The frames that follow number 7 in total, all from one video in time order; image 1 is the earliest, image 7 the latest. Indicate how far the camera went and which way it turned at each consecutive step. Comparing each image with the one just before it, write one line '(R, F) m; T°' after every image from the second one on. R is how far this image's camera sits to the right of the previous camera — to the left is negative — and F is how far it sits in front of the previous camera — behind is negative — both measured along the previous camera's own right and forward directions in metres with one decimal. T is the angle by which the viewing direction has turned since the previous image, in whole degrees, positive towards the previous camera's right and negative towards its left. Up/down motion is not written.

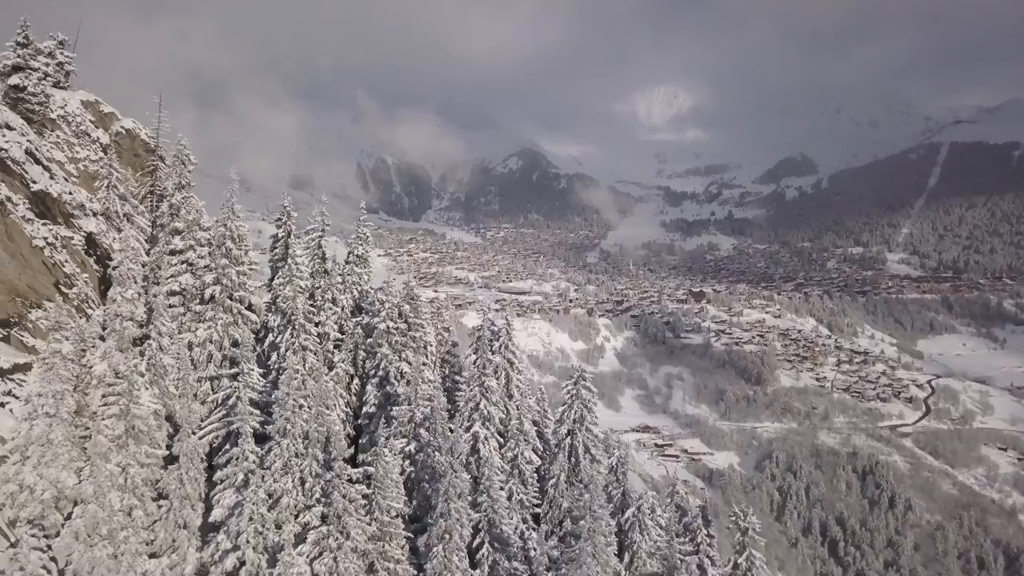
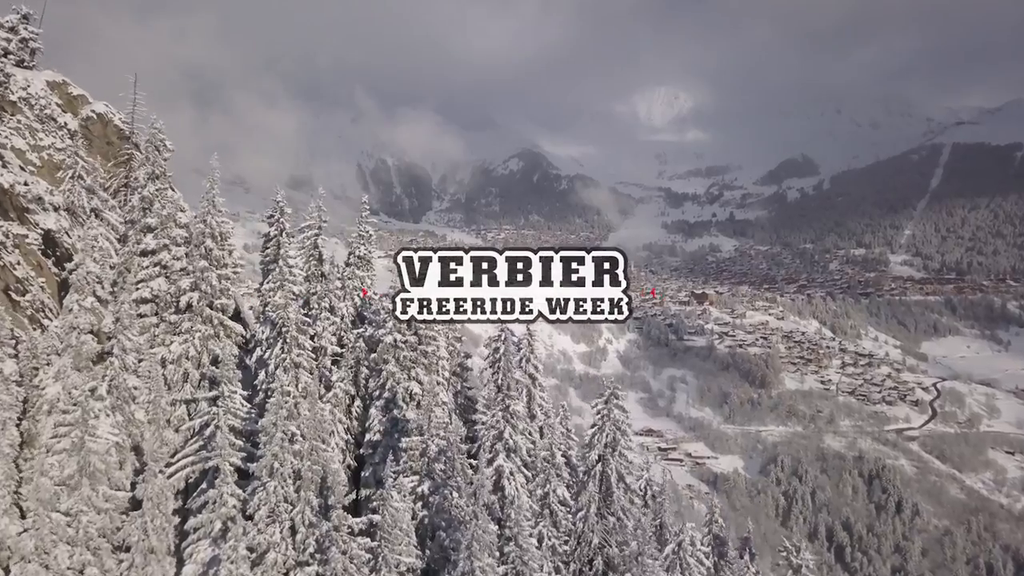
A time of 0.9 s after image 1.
(-0.6, +1.9) m; 0°
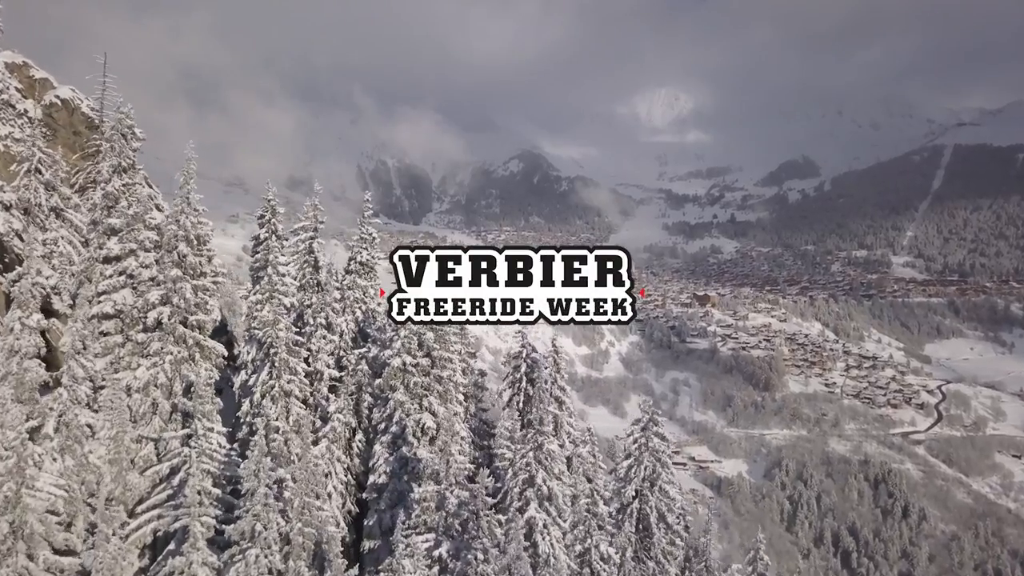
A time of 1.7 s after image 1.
(-0.5, +1.8) m; 0°
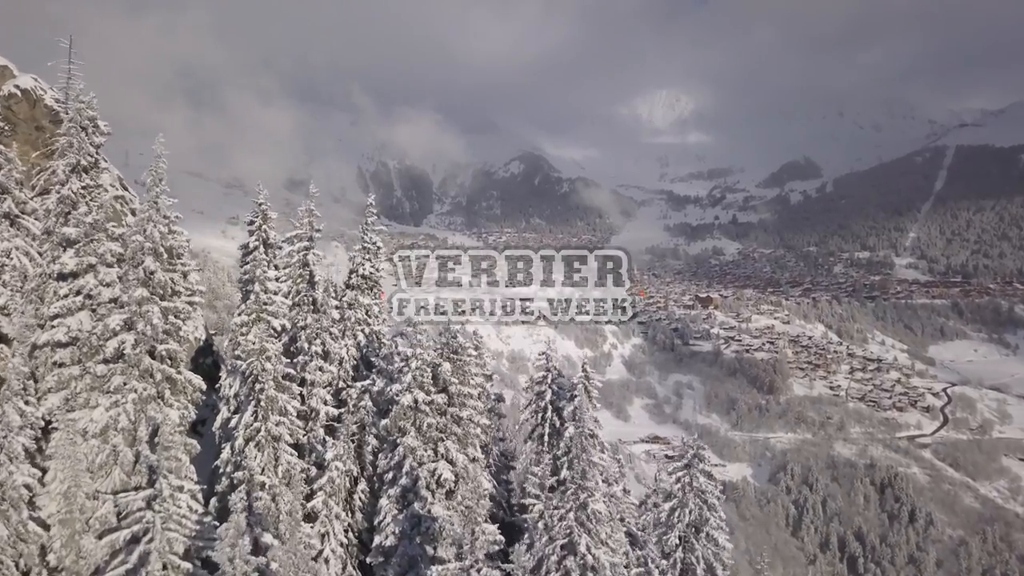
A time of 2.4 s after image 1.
(-0.4, +1.5) m; 0°
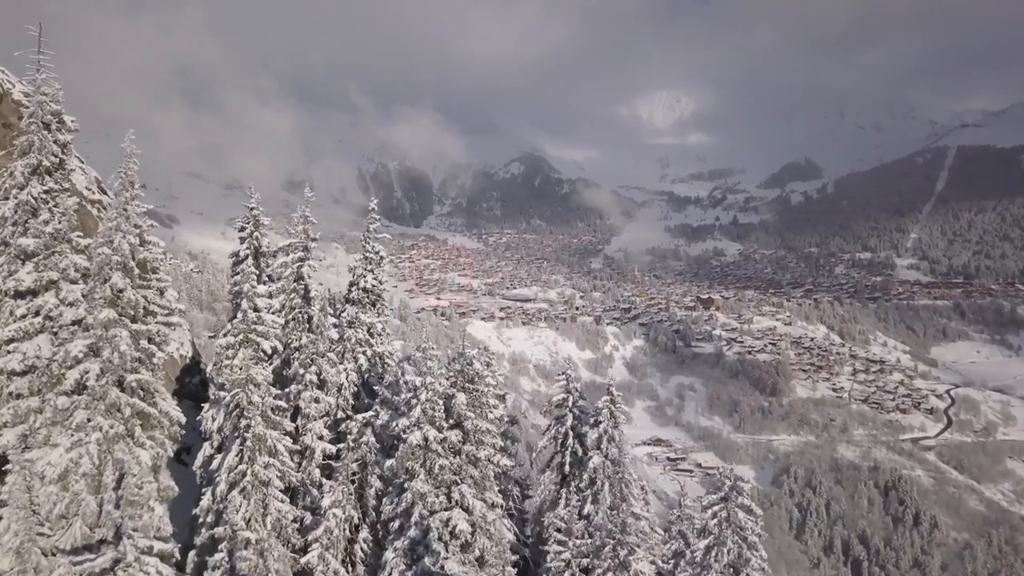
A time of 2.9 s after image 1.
(-0.3, +1.0) m; 0°
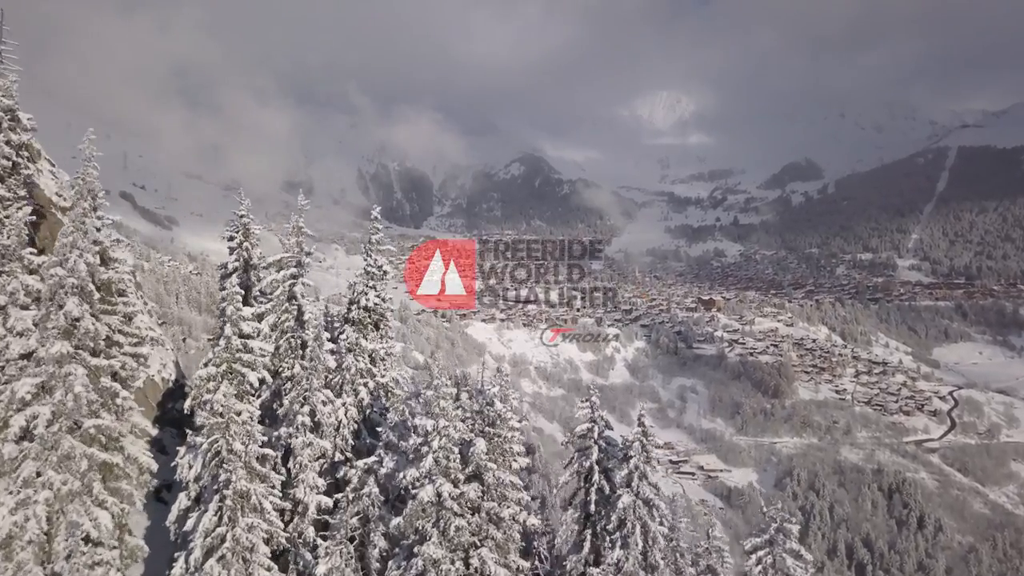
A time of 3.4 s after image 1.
(-0.3, +1.0) m; 0°
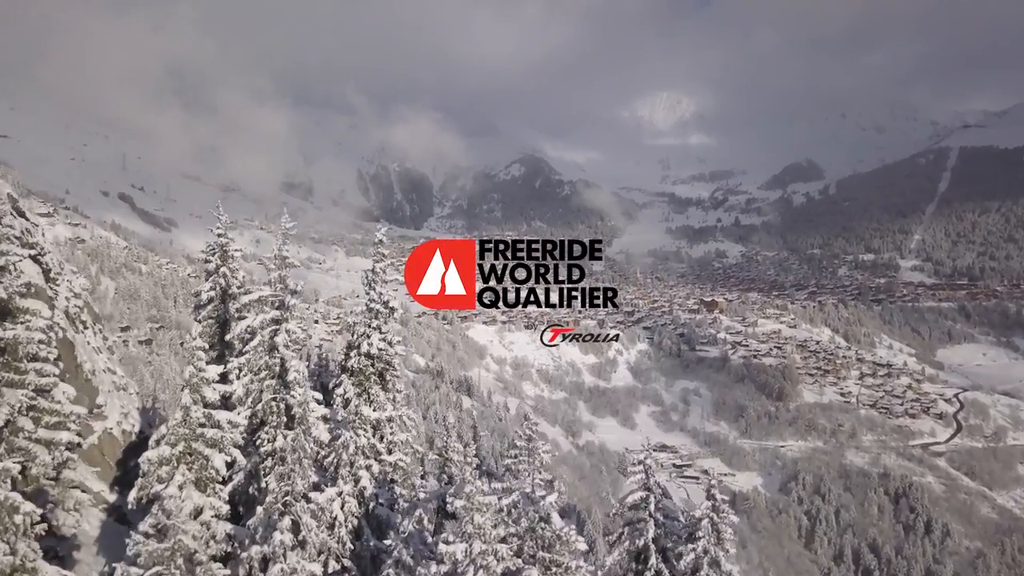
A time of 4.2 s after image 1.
(-0.5, +1.7) m; 0°
